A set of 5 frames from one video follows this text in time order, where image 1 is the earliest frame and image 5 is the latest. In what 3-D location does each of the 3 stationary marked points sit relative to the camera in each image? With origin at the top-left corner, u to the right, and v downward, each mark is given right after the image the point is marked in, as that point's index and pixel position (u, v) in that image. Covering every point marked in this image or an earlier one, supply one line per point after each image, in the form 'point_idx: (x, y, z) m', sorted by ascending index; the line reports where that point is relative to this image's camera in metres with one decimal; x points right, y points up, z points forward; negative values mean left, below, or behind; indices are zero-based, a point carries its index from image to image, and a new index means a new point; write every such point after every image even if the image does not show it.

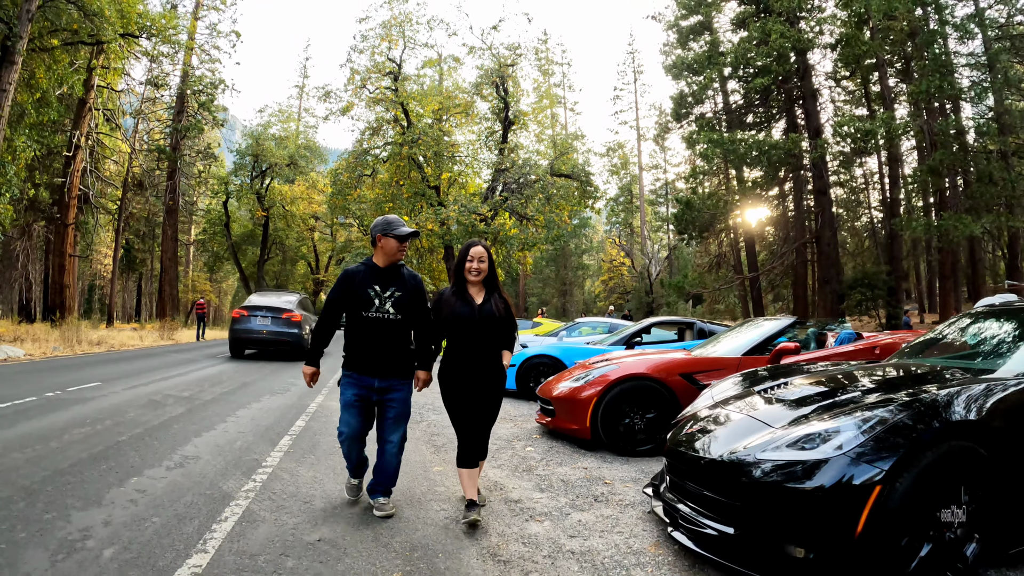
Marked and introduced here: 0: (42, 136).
0: (-13.1, +4.2, +16.0) m
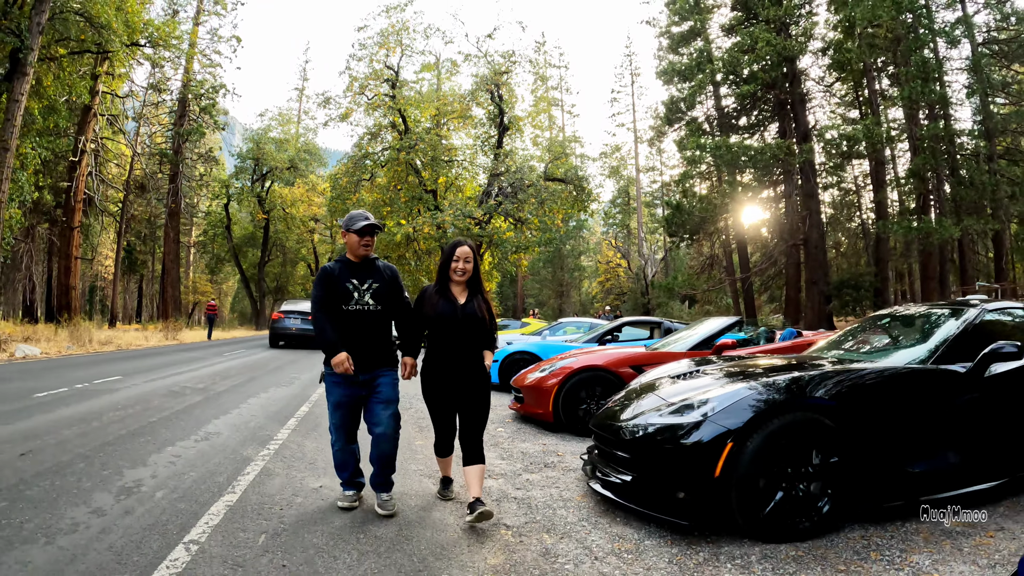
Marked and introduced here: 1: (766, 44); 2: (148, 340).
0: (-13.3, +4.2, +16.4) m
1: (+8.0, +7.8, +18.4) m
2: (-12.0, -1.7, +18.9) m
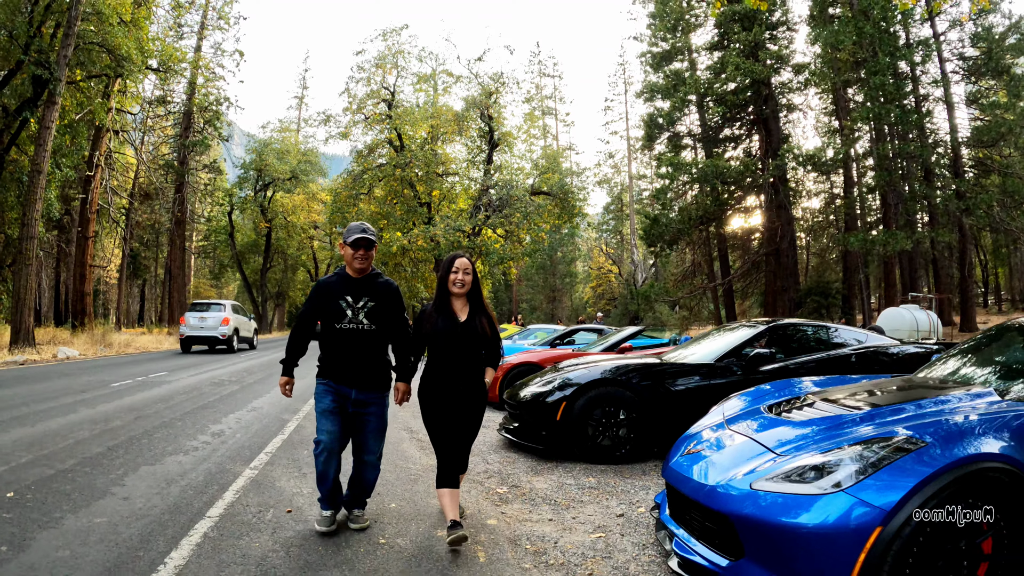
0: (-13.6, +4.0, +17.5) m
1: (+7.7, +7.6, +19.6) m
2: (-12.3, -1.9, +20.0) m
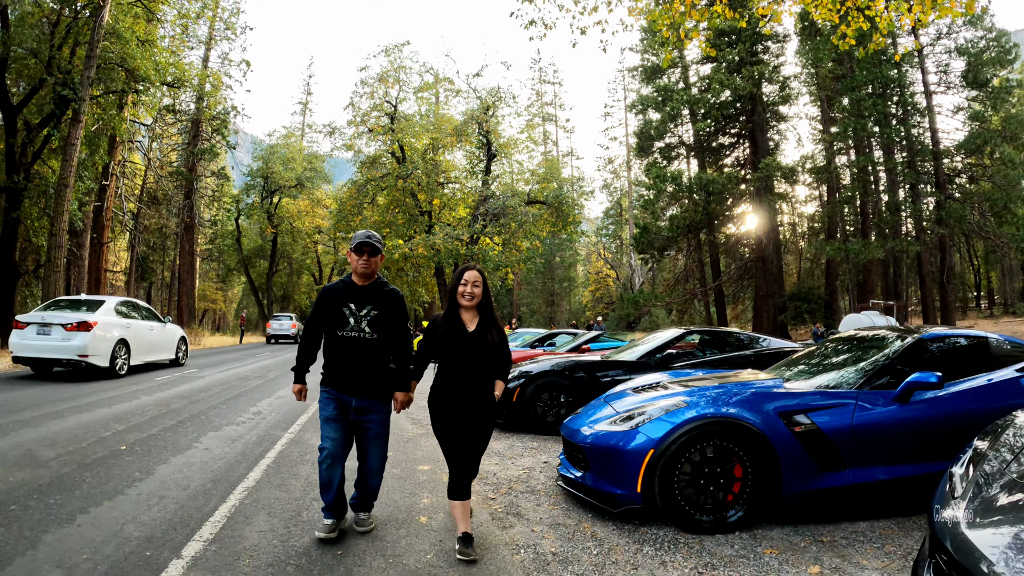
0: (-13.8, +3.8, +18.5) m
1: (+7.6, +7.4, +20.5) m
2: (-12.4, -2.1, +20.9) m
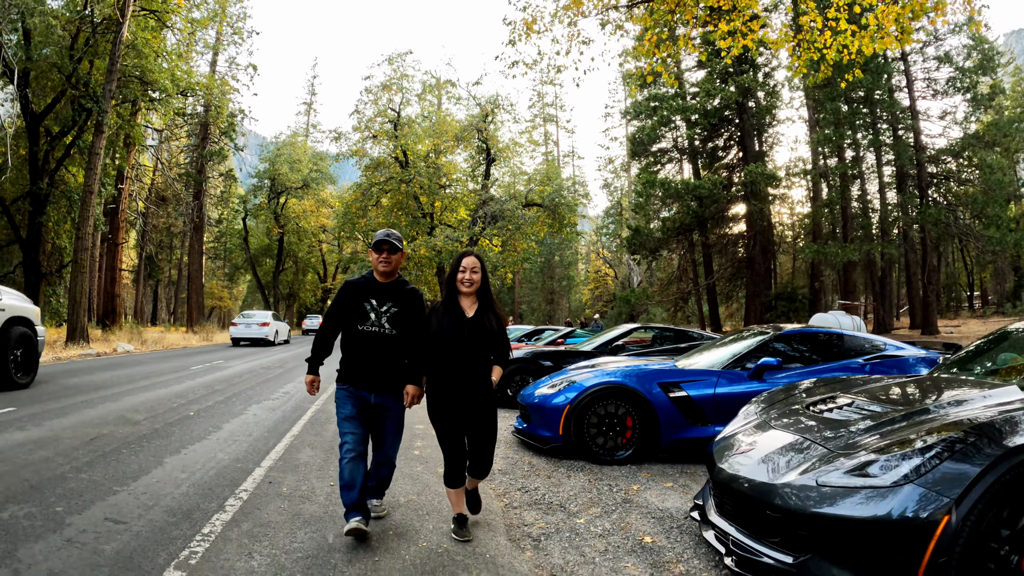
0: (-13.8, +3.9, +19.4) m
1: (+7.5, +7.4, +21.3) m
2: (-12.5, -2.0, +21.9) m
